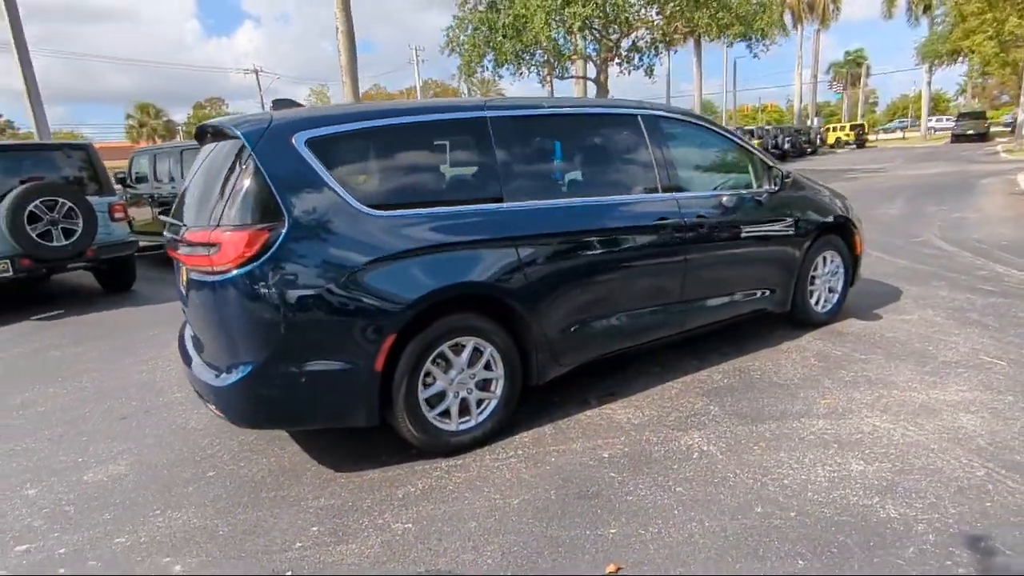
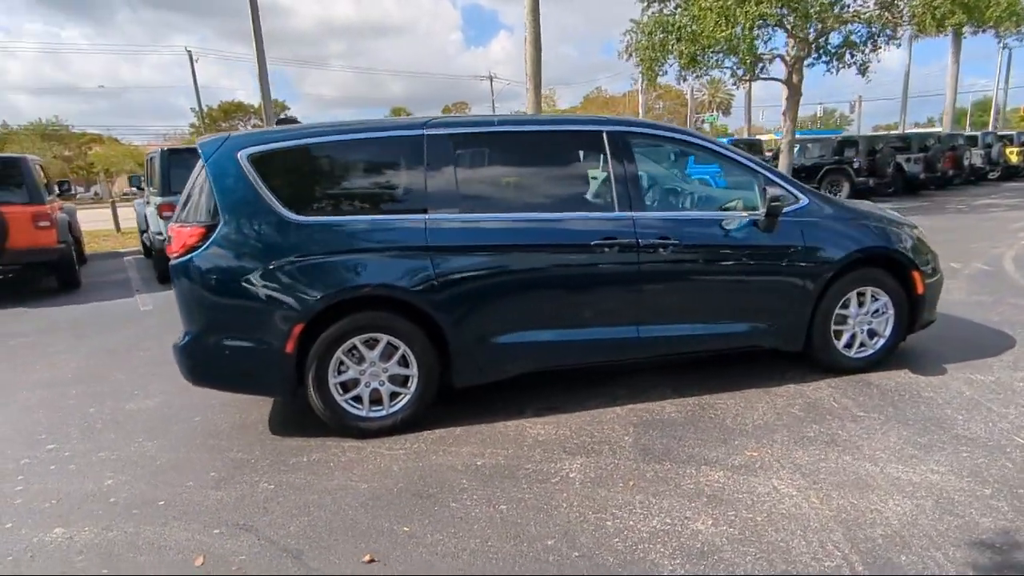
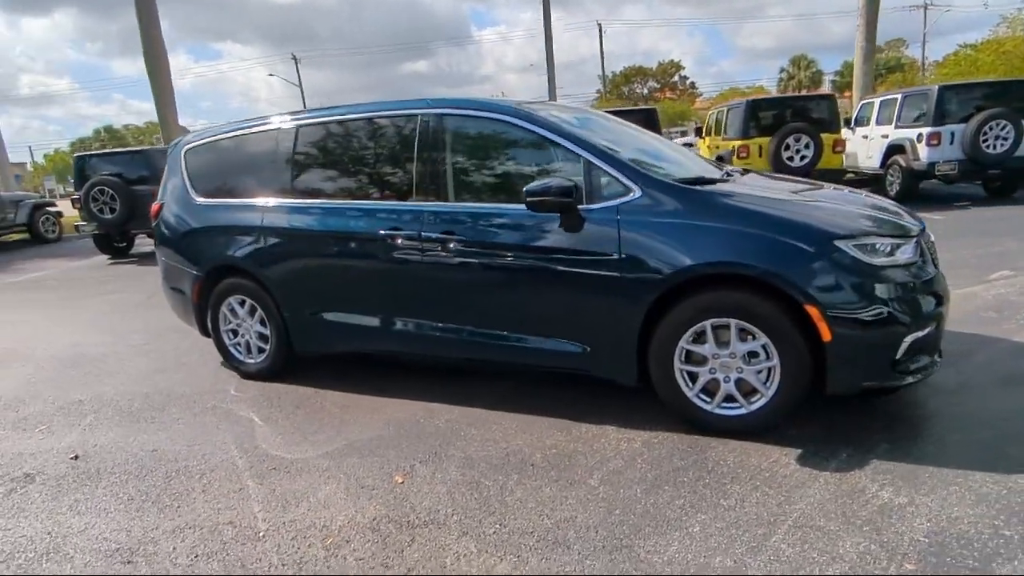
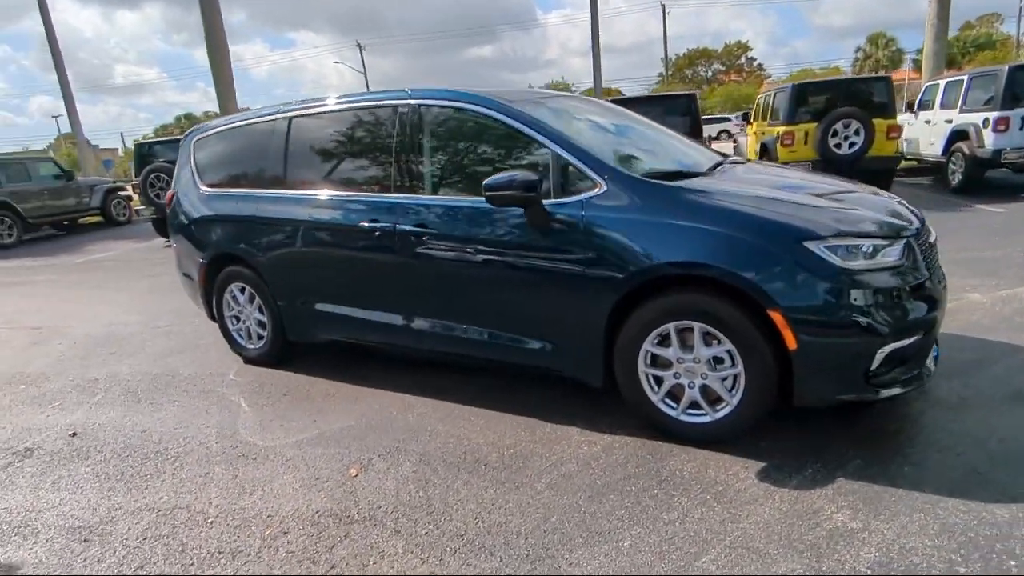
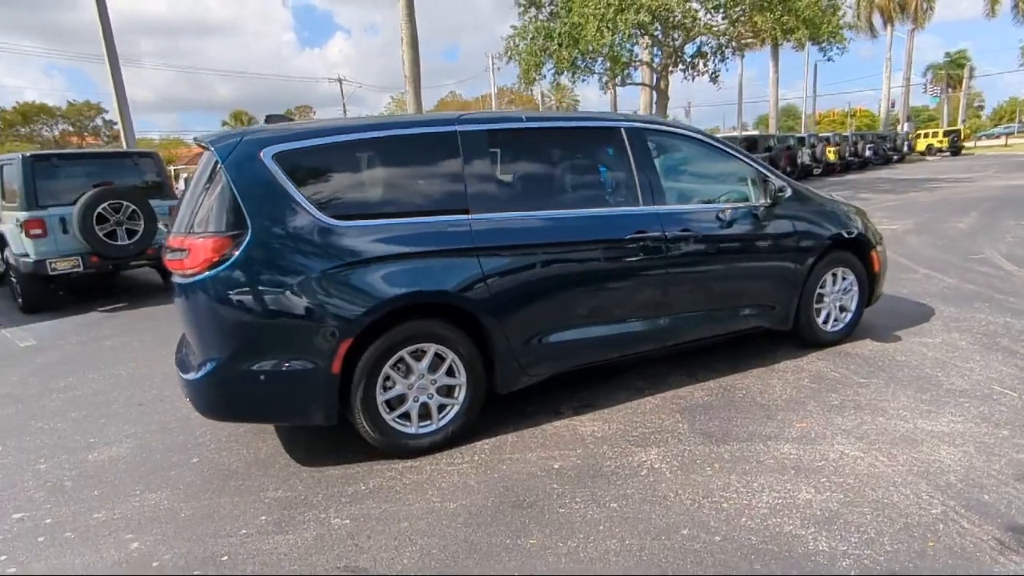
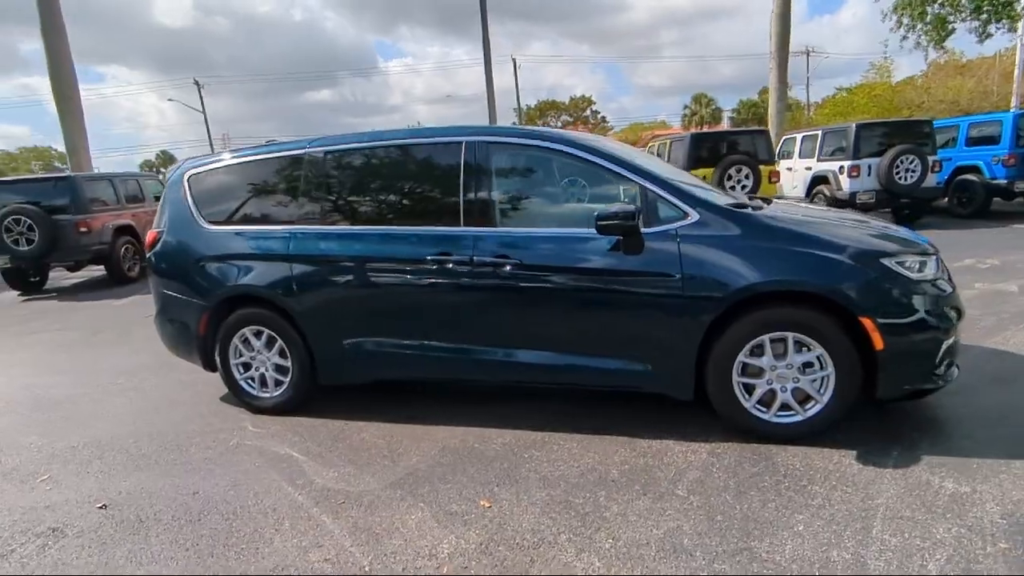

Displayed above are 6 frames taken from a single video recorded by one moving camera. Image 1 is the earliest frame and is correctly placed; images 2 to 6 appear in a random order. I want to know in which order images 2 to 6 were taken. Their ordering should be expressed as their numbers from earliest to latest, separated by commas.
5, 2, 6, 3, 4
